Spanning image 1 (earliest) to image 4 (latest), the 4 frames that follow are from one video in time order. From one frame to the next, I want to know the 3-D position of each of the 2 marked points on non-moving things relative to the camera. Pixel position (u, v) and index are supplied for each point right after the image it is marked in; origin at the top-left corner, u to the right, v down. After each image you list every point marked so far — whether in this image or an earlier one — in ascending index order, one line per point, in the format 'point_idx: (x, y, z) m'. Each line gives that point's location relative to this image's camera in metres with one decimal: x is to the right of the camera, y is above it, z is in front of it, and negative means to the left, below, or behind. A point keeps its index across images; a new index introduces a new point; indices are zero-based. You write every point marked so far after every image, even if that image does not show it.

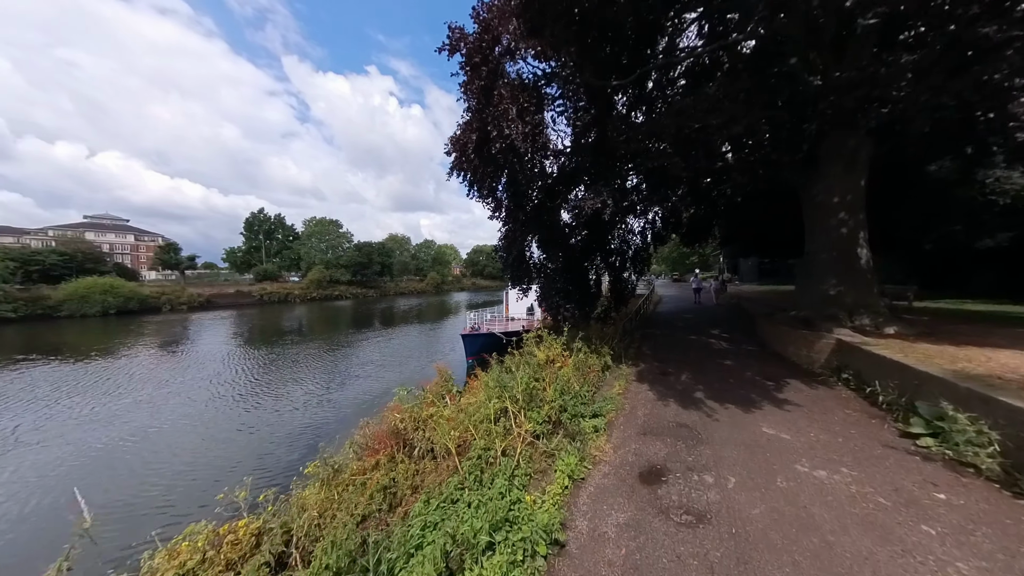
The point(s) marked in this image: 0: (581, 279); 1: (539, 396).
0: (+1.6, +0.2, +9.4) m
1: (+0.3, -1.2, +4.5) m
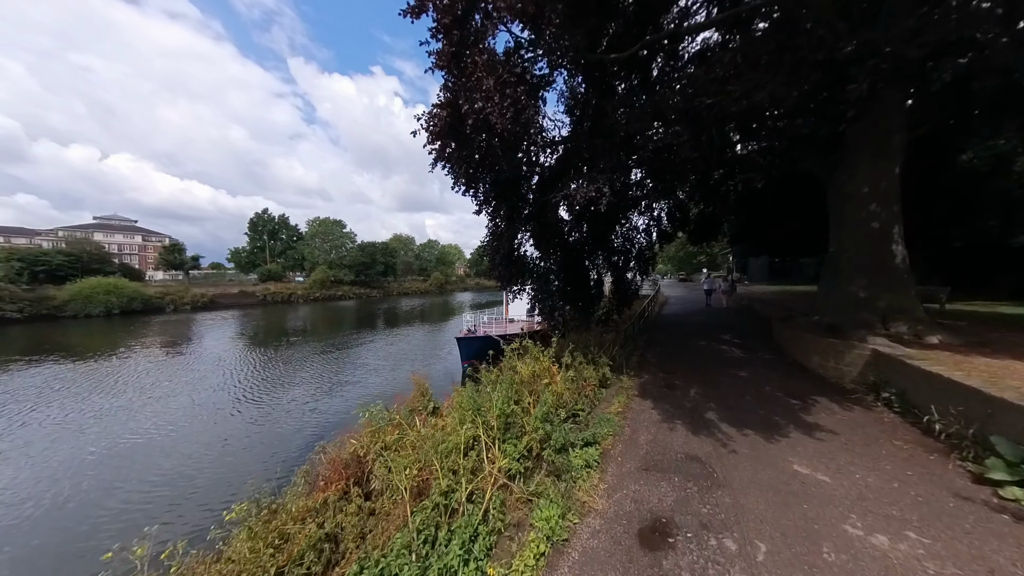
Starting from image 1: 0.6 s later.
0: (+1.4, +0.2, +8.7) m
1: (+0.1, -1.2, +3.7) m
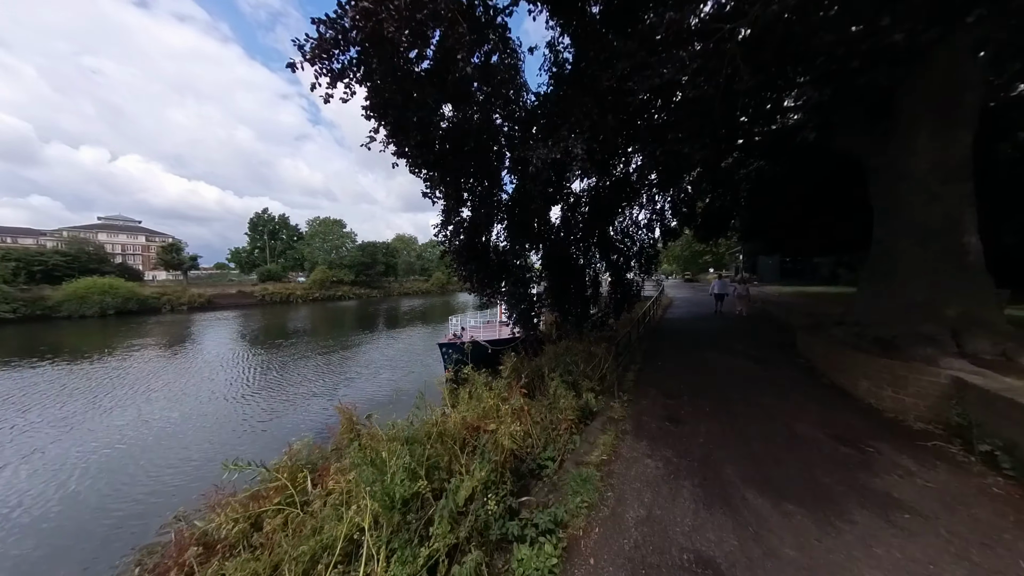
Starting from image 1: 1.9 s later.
0: (+1.0, +0.1, +7.4) m
1: (-0.4, -1.2, +2.4) m
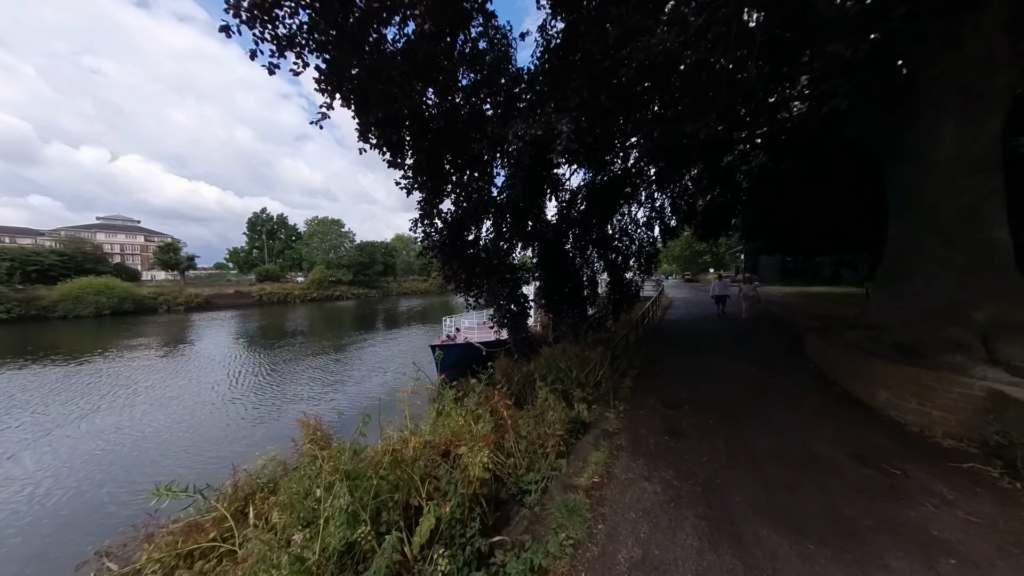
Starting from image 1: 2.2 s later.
0: (+0.8, +0.1, +7.0) m
1: (-0.6, -1.2, +2.0) m
